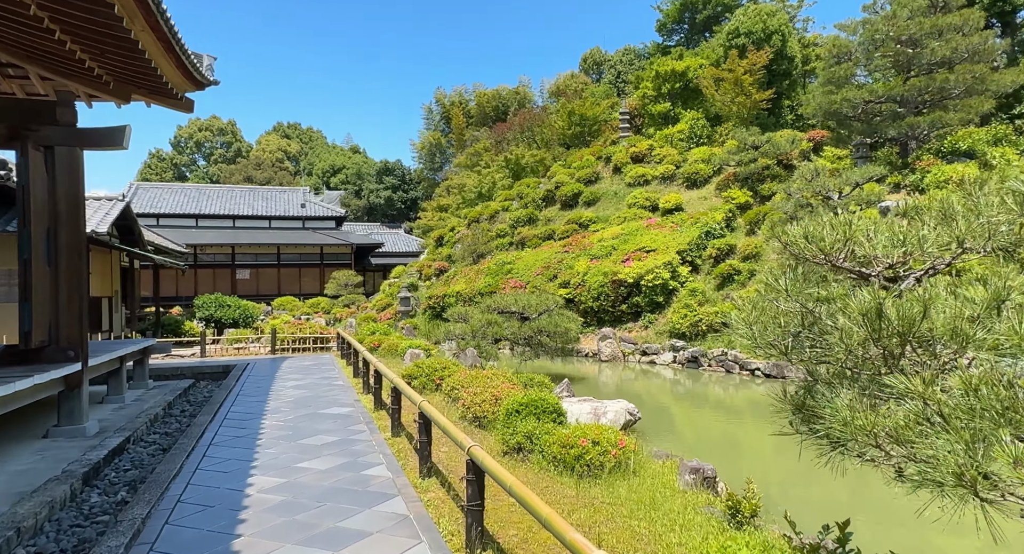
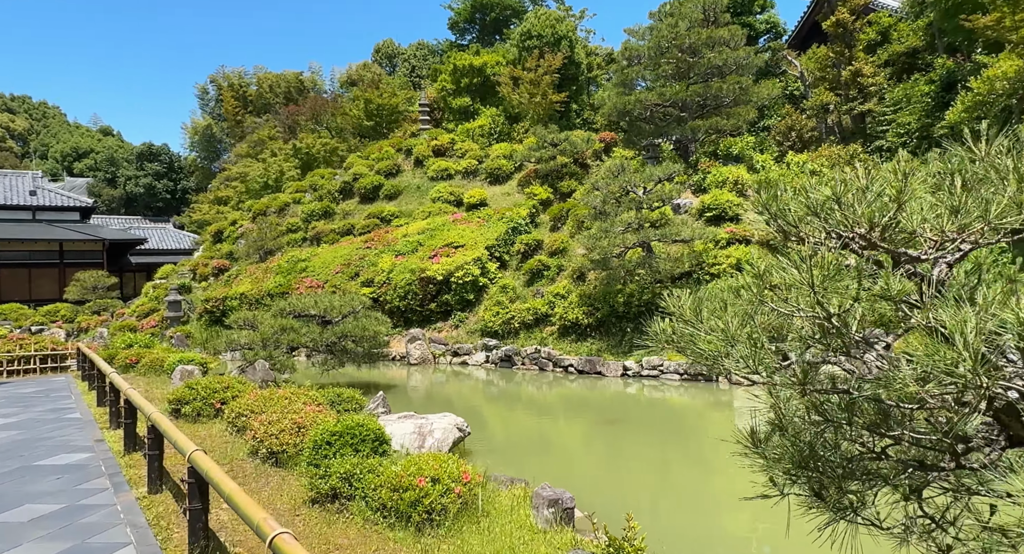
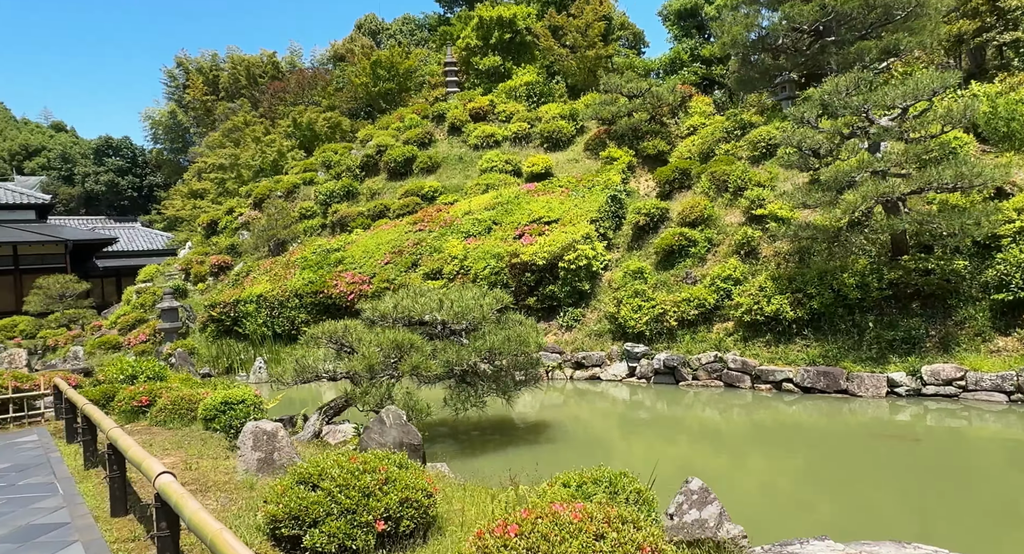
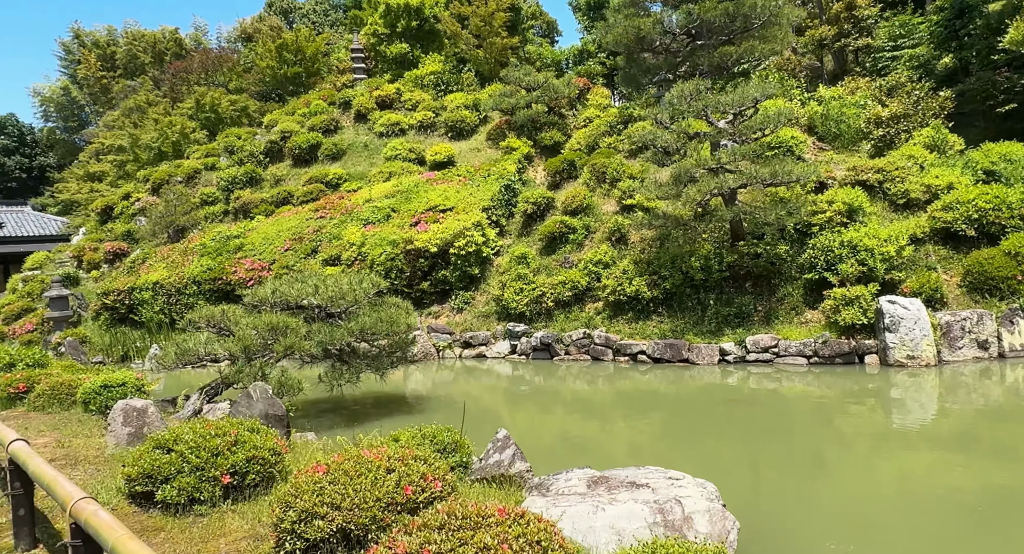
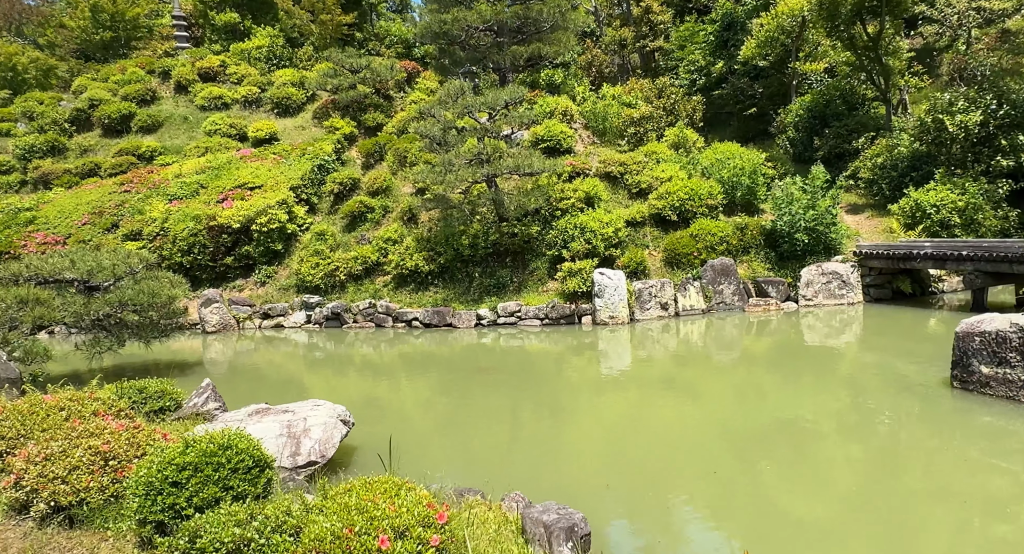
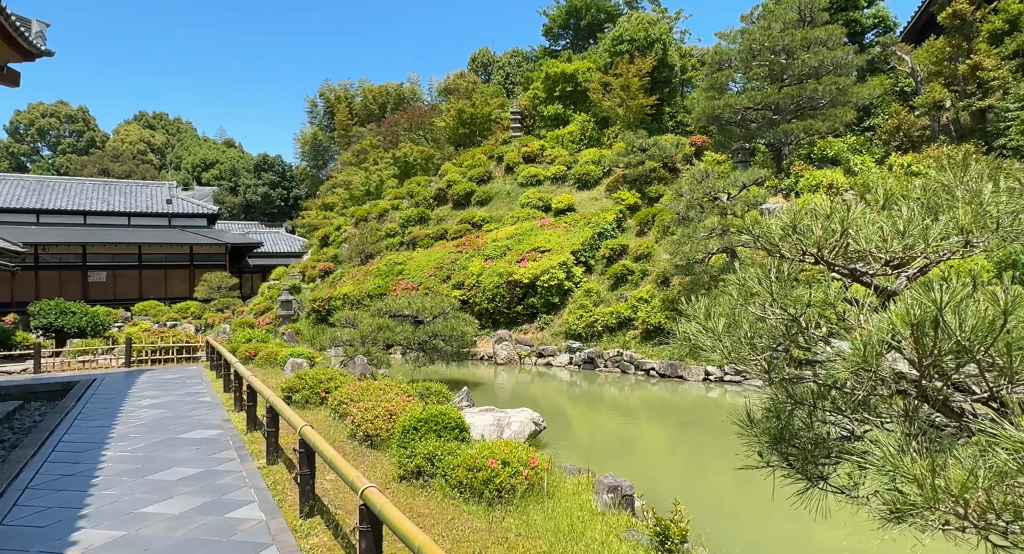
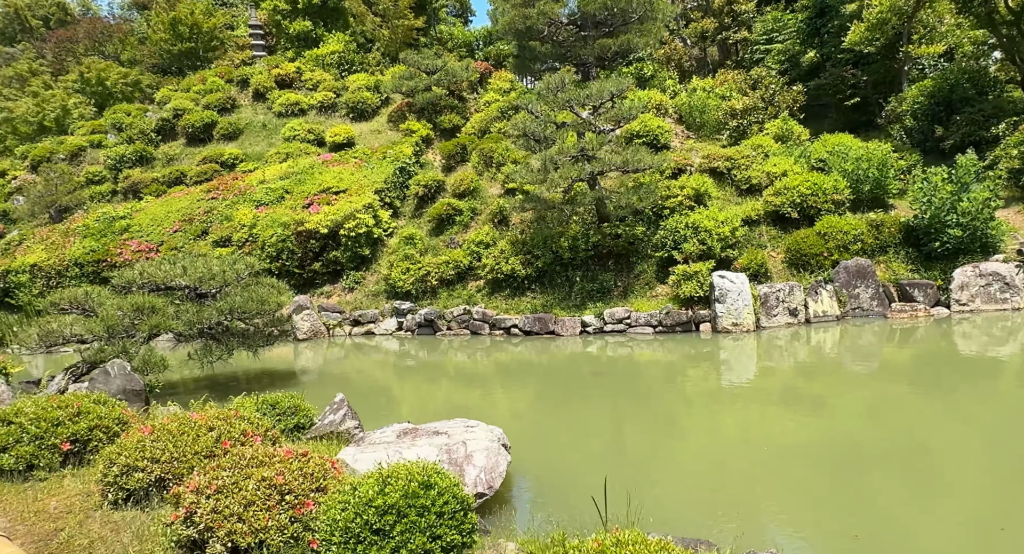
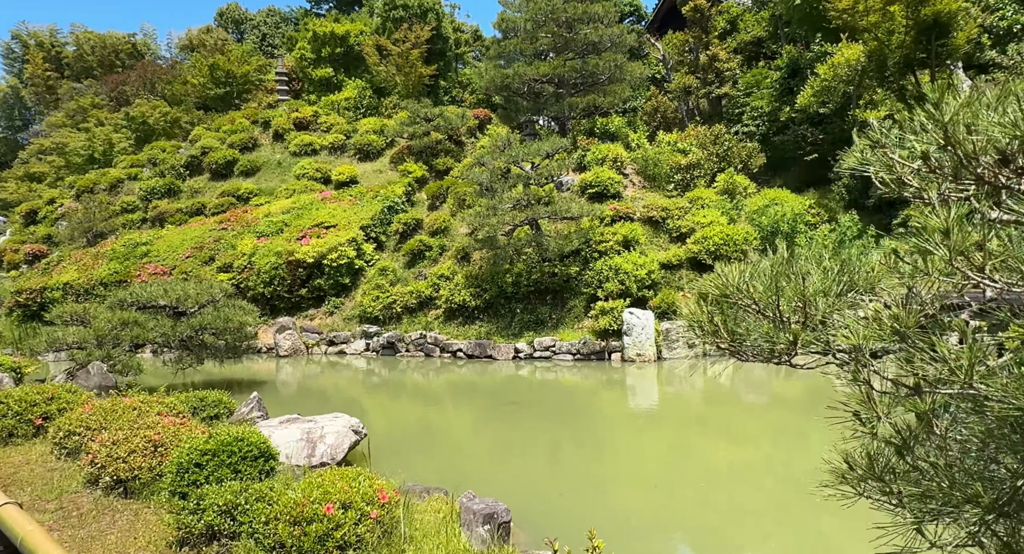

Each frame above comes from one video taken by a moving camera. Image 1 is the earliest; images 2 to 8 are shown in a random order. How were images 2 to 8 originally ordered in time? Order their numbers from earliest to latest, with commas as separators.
6, 2, 8, 5, 7, 4, 3
